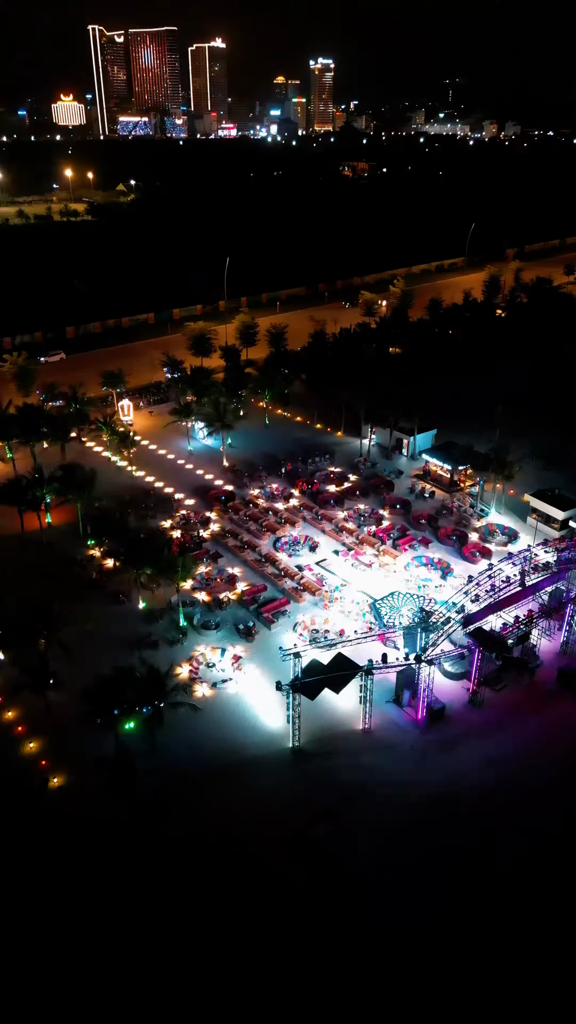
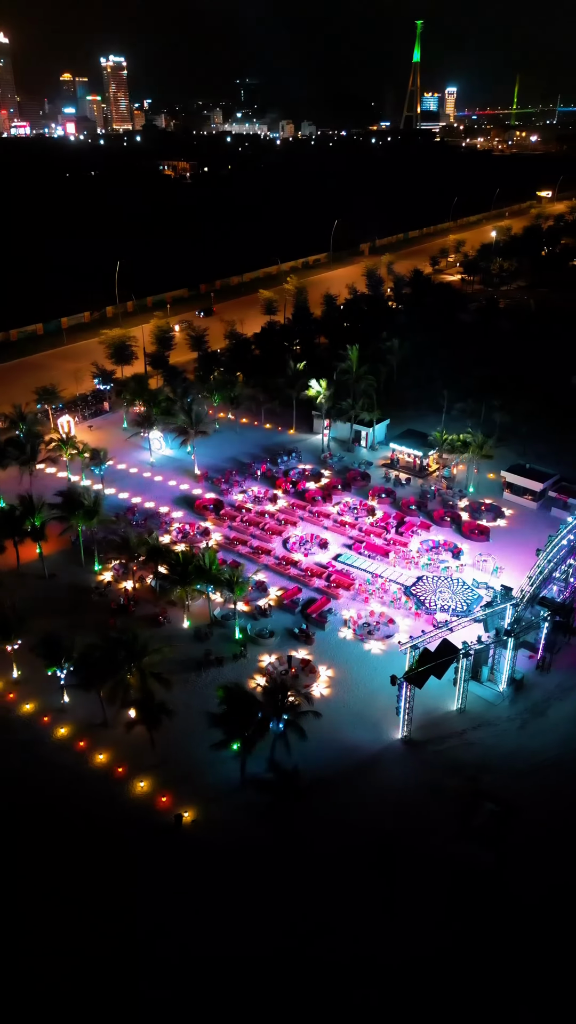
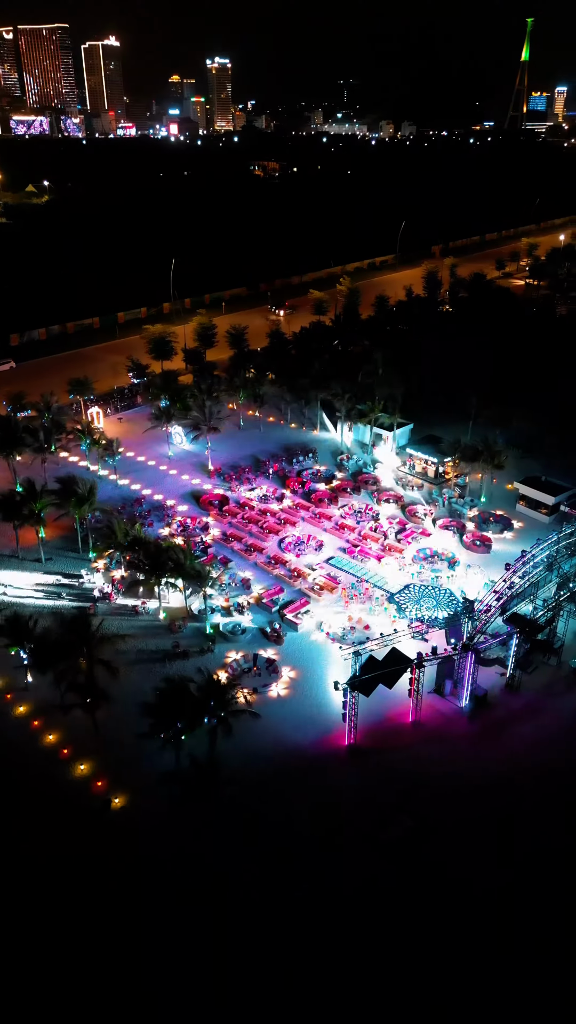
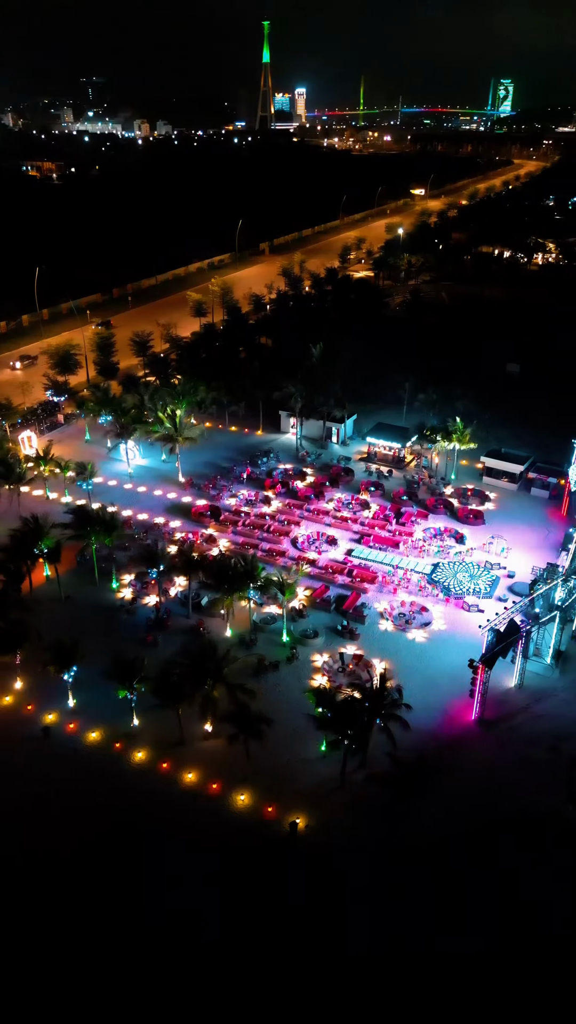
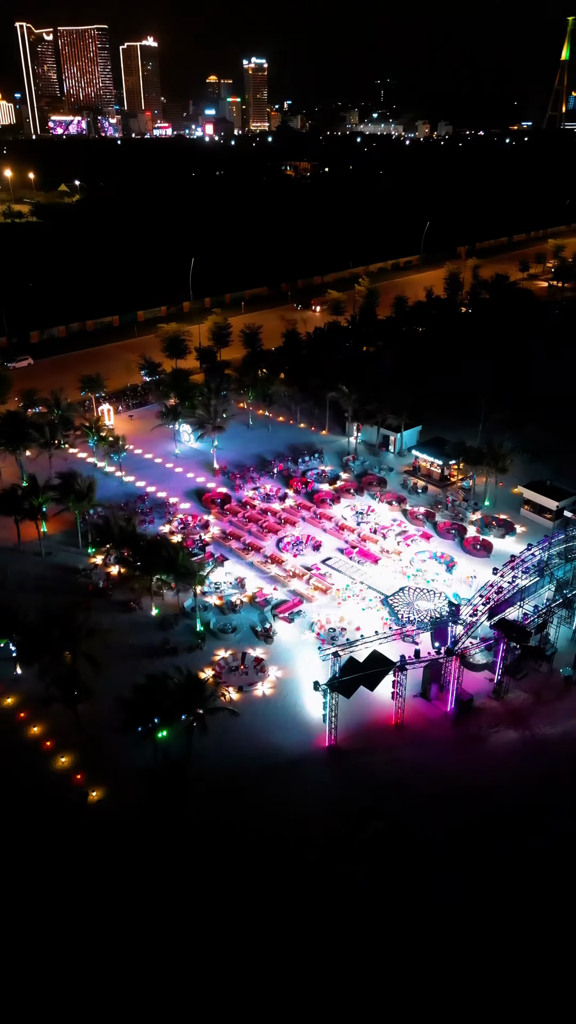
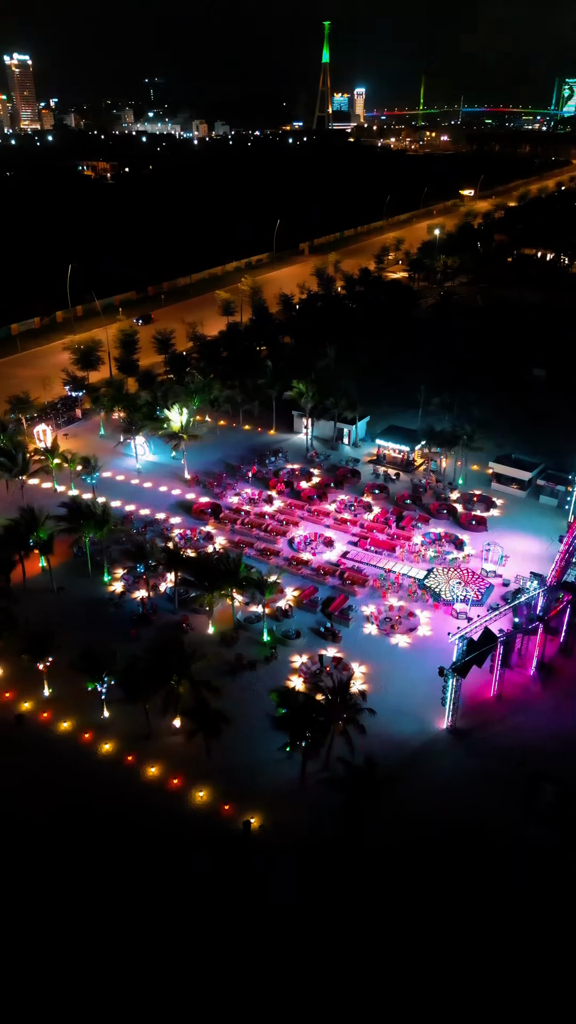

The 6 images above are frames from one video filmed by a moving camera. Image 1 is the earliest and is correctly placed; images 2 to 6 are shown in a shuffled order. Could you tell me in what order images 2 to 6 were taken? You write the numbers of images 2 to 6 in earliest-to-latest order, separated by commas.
5, 3, 2, 6, 4
